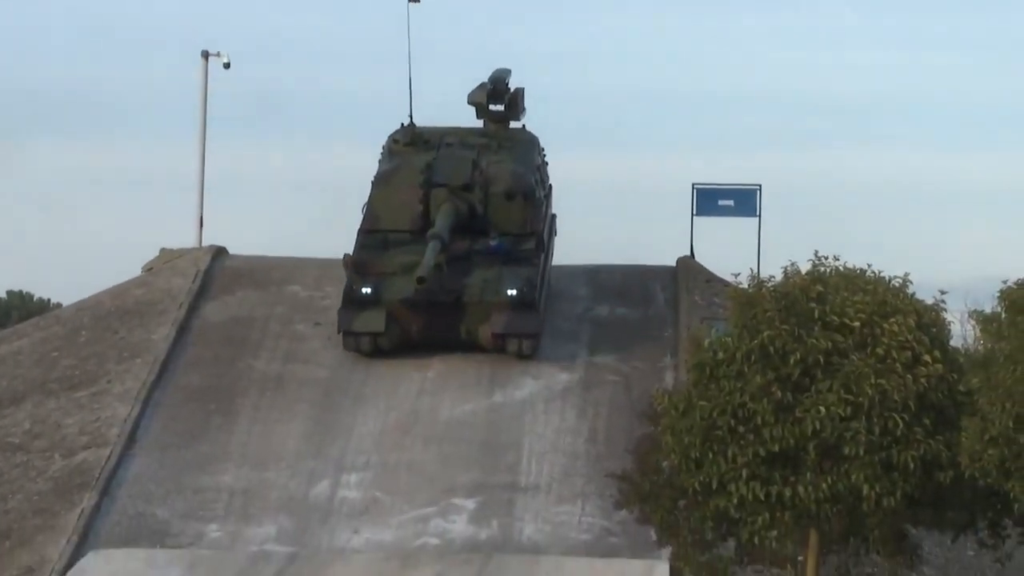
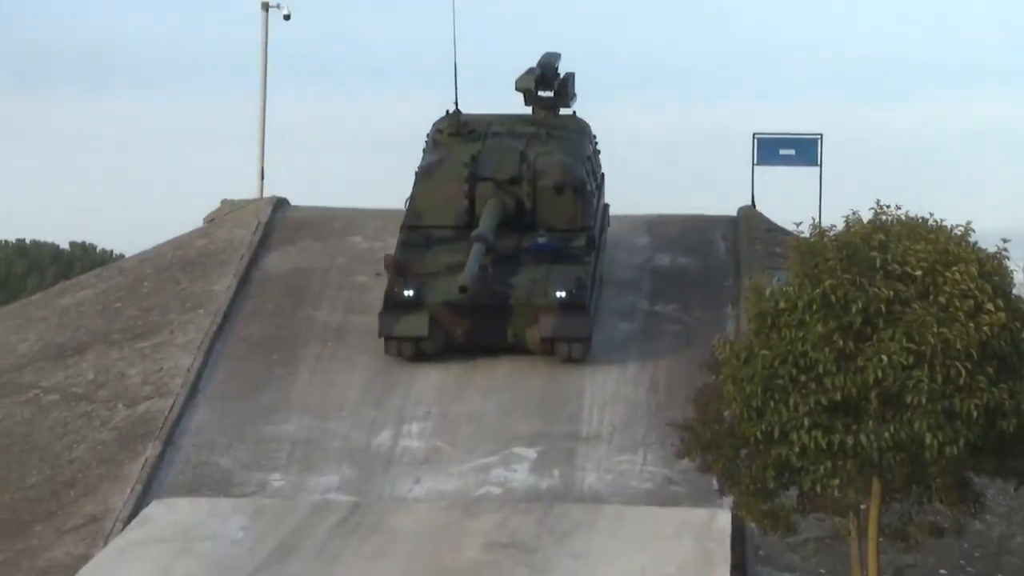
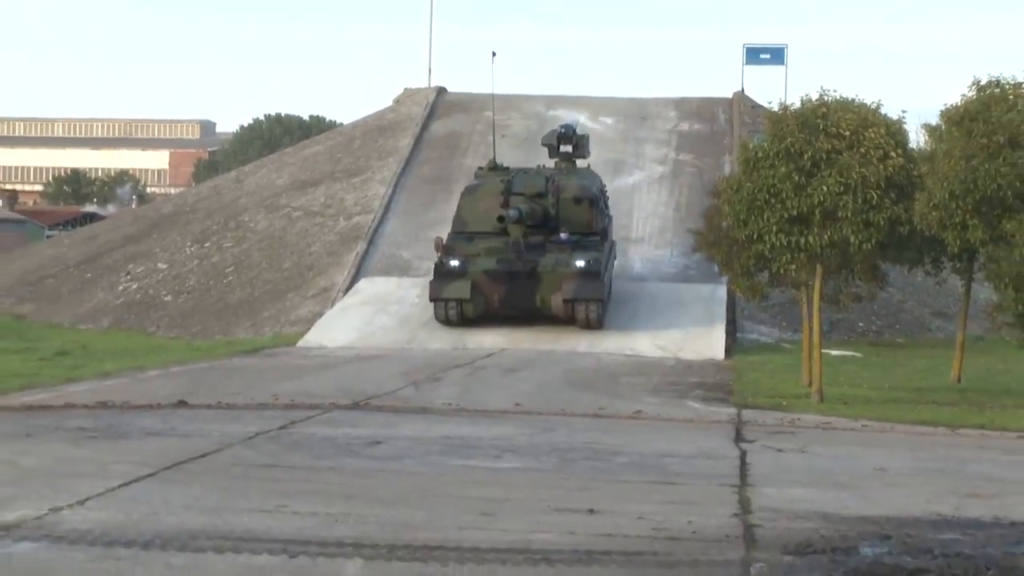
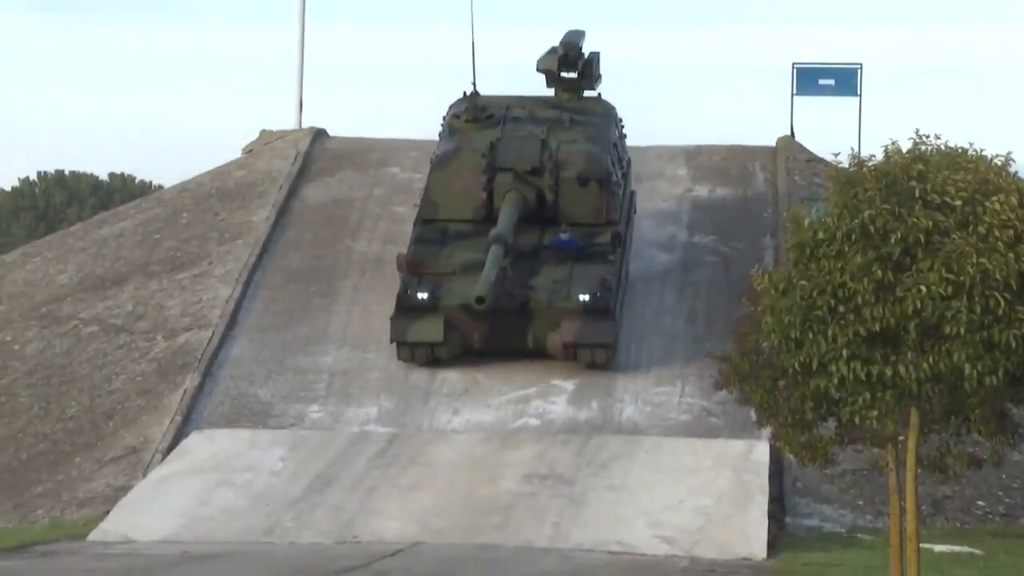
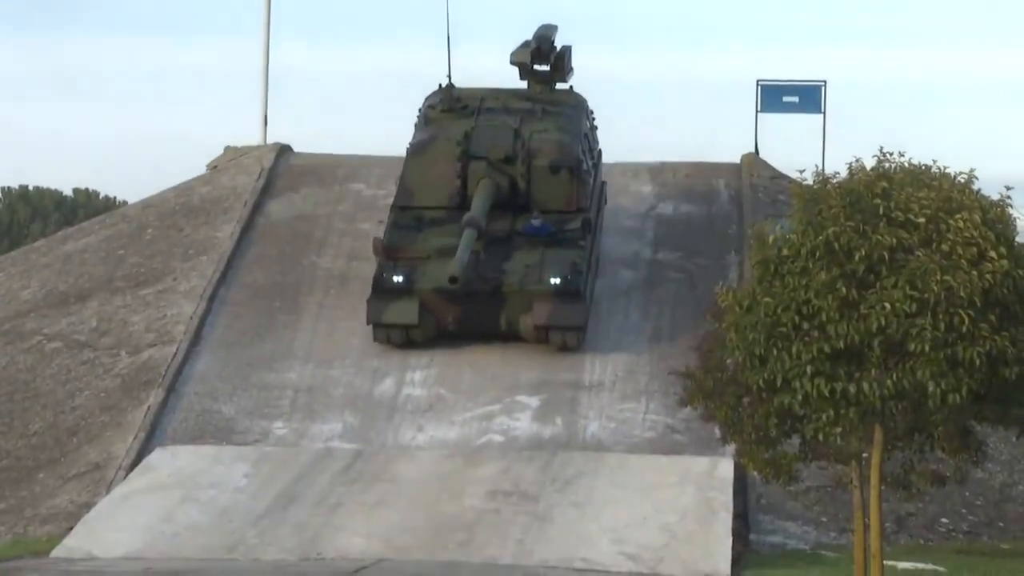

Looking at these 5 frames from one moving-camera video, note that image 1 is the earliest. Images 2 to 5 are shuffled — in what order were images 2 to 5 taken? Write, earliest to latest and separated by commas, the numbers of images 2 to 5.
2, 5, 4, 3
